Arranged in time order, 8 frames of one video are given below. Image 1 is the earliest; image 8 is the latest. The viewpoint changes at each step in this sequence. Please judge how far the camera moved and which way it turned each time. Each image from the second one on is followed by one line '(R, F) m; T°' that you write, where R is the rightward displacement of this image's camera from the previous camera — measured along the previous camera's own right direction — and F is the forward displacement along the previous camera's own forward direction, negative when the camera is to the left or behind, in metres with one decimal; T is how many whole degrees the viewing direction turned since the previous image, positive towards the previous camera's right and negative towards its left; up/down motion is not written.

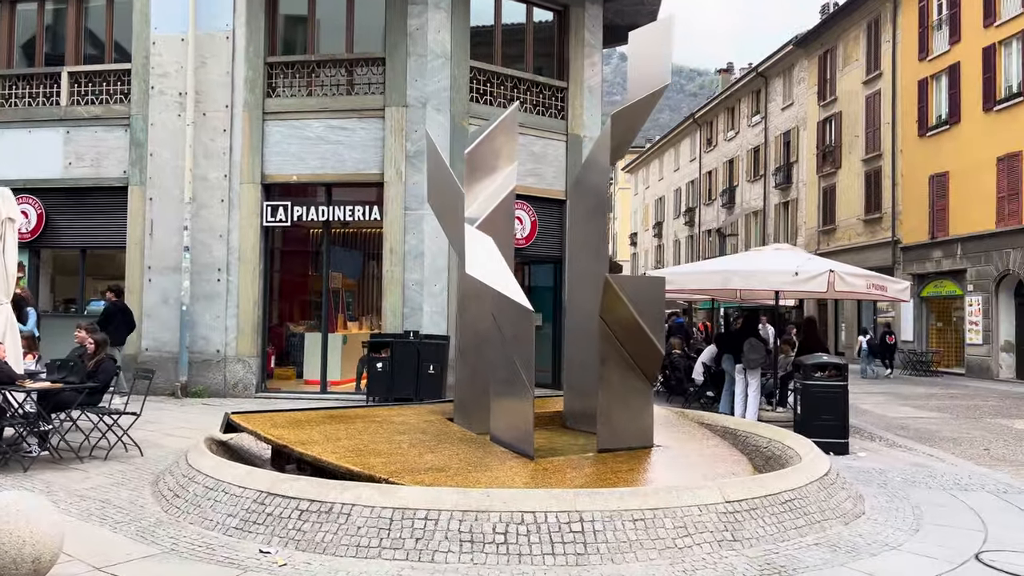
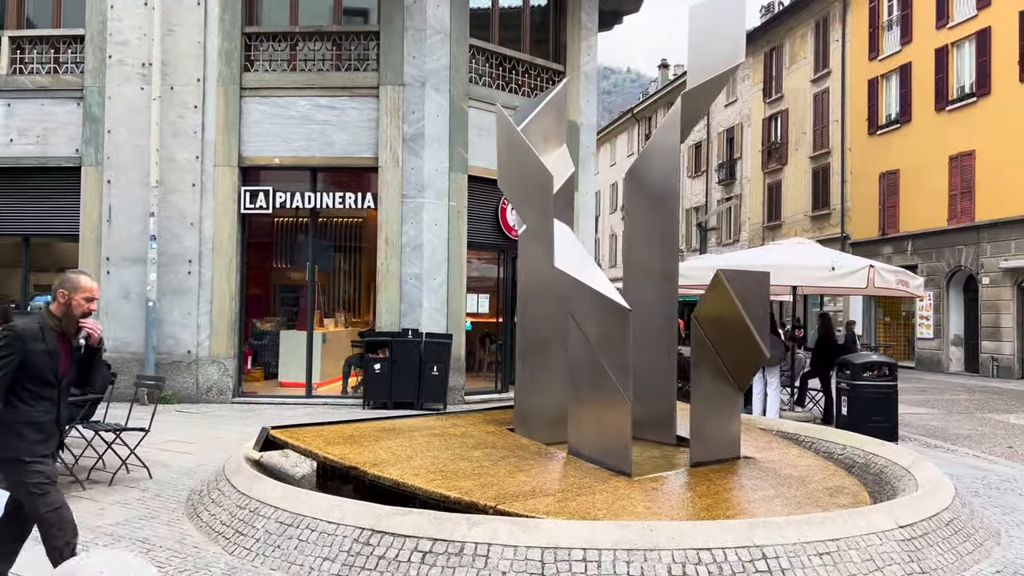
(-1.3, +0.9) m; +6°
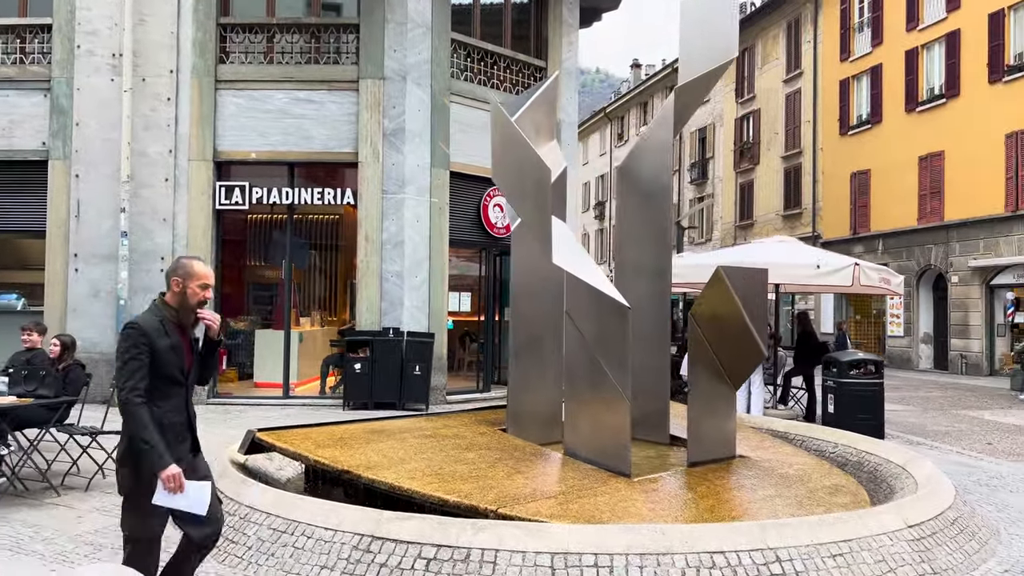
(-0.2, +0.2) m; +2°
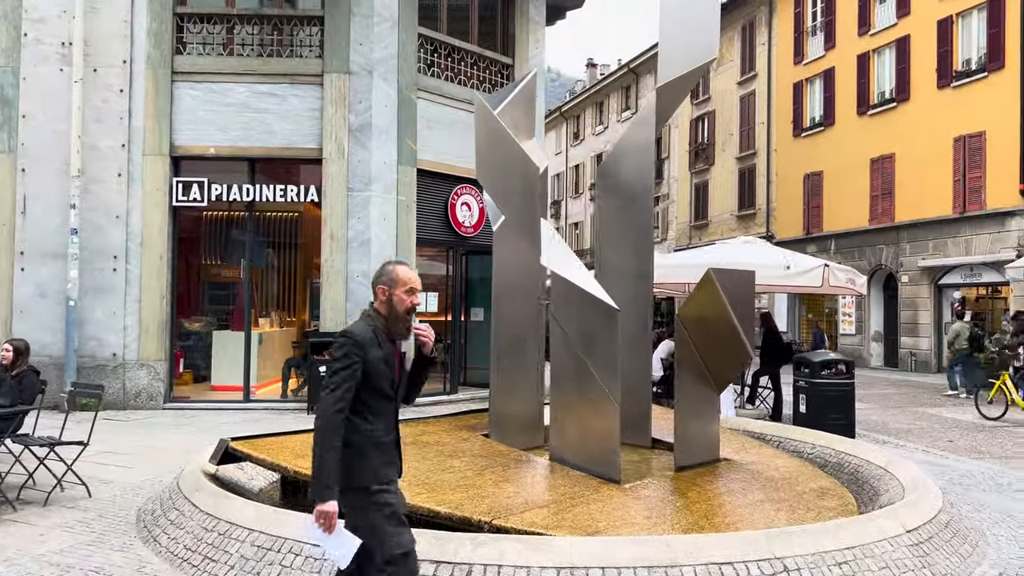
(-0.3, +0.2) m; +4°
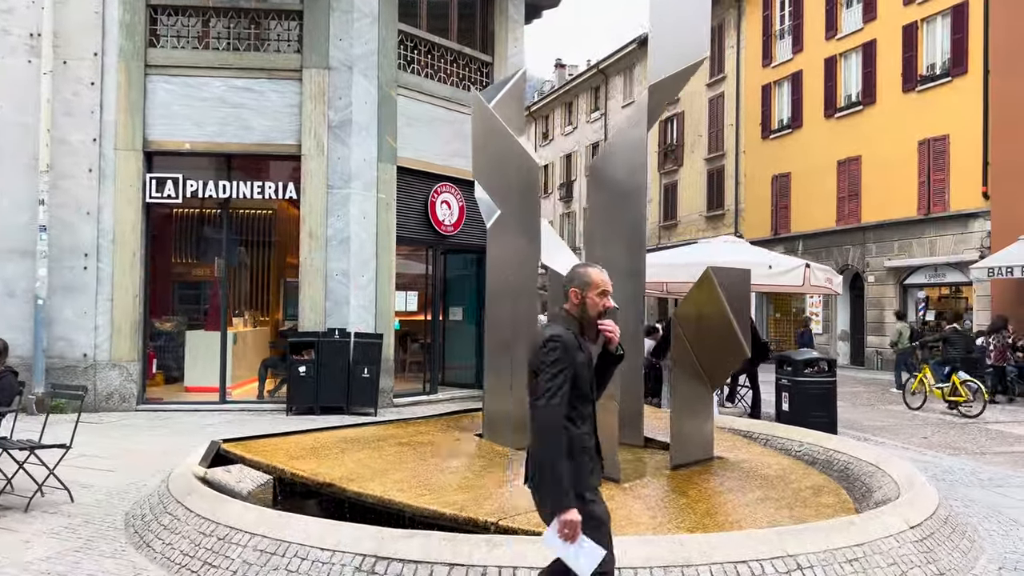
(-0.2, +0.1) m; +3°
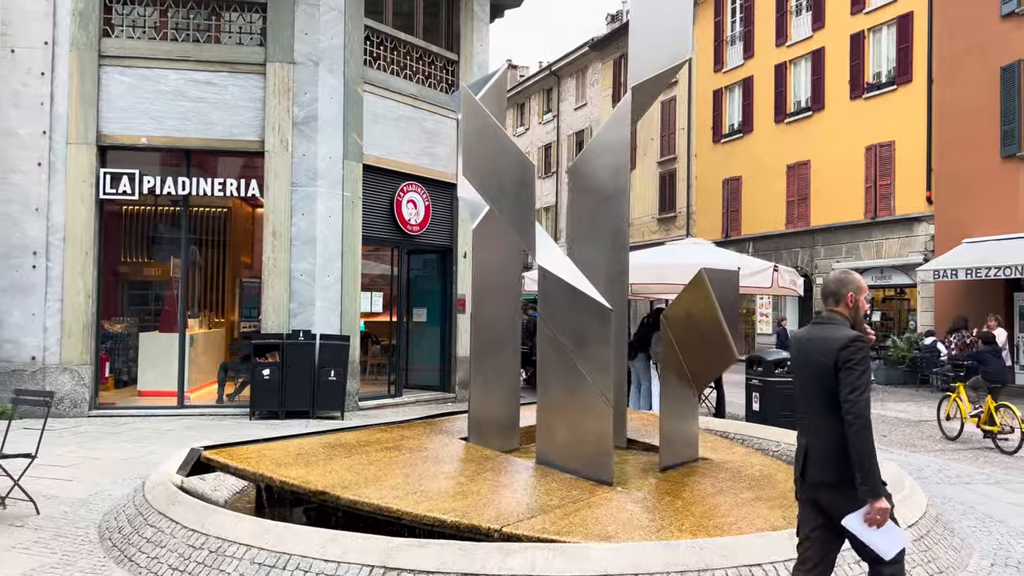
(-0.3, +0.1) m; +4°
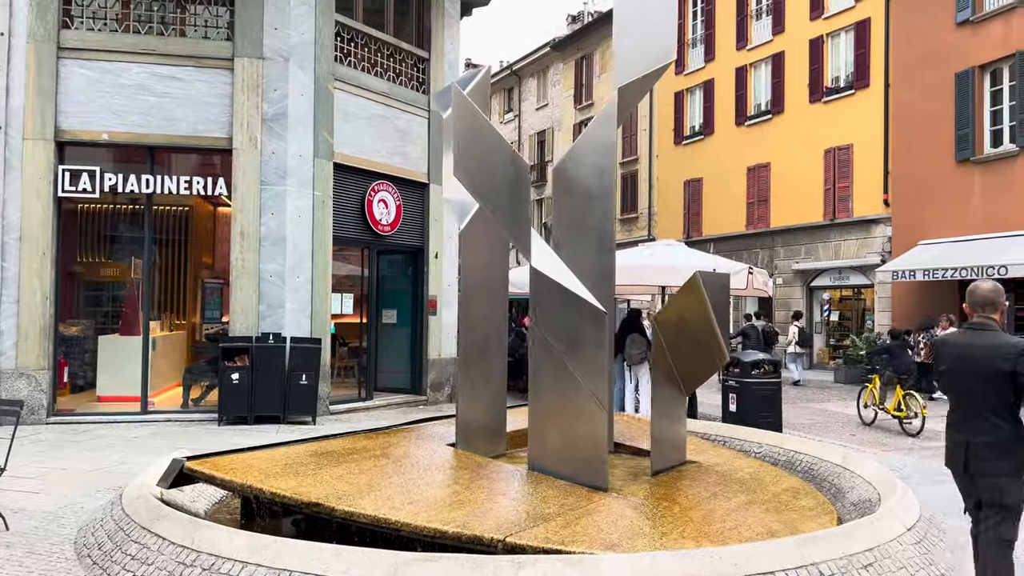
(-0.3, +0.1) m; +3°
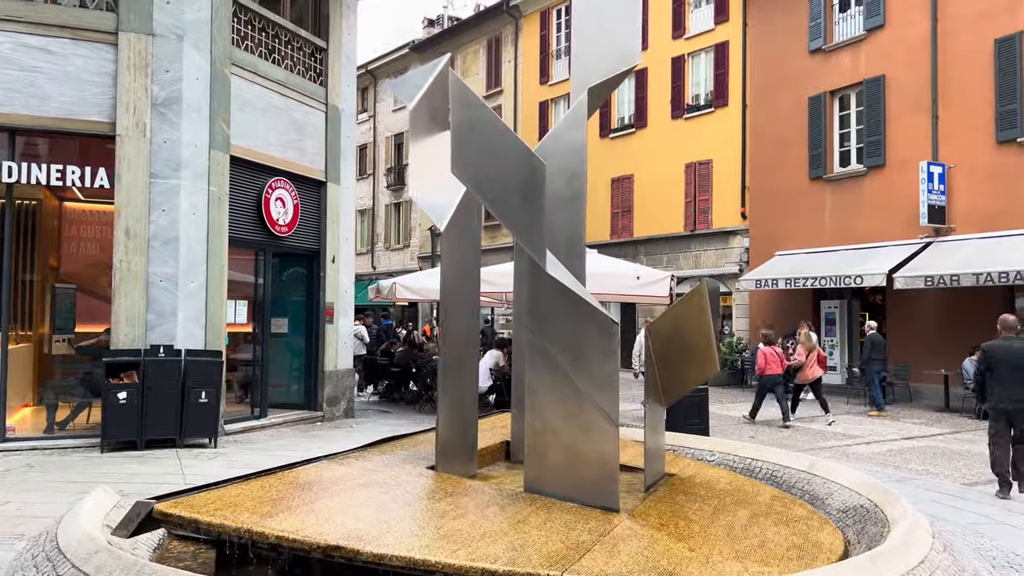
(-1.1, +0.6) m; +12°
